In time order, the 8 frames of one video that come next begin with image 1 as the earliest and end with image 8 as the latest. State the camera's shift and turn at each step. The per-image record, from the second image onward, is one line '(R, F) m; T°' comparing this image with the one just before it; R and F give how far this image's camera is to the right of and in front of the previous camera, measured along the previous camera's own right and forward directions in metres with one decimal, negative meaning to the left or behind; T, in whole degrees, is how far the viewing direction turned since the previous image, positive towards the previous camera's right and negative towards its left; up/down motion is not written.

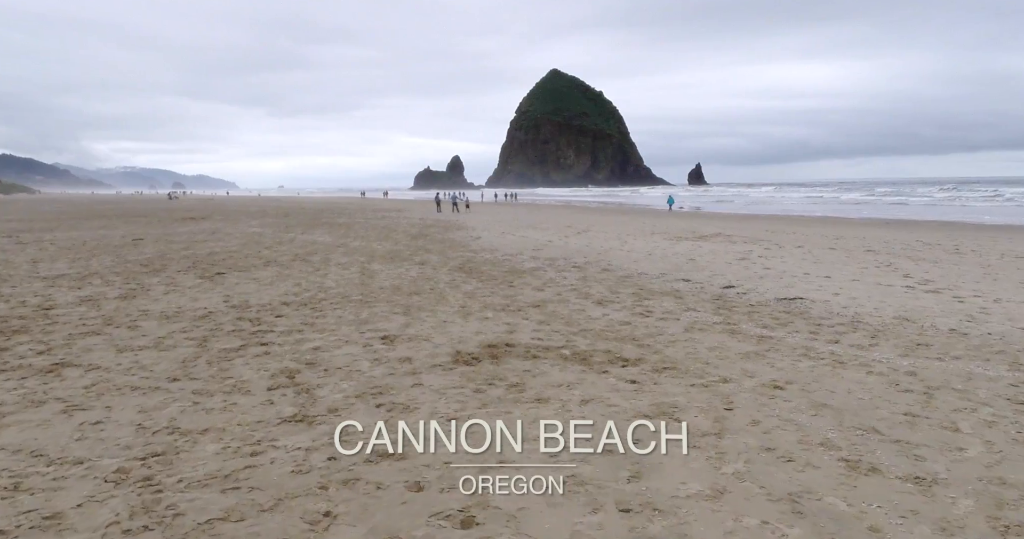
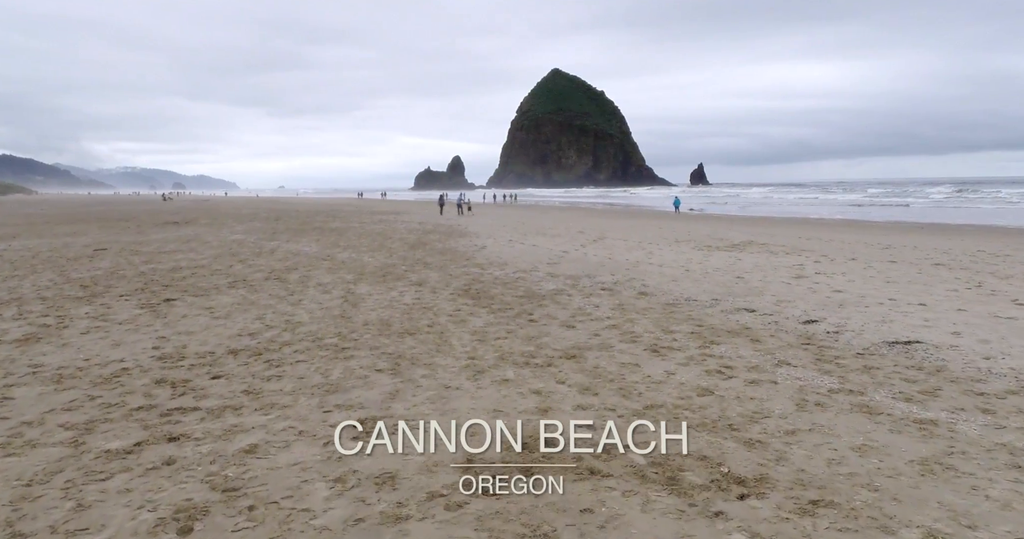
(-0.3, +2.4) m; 0°
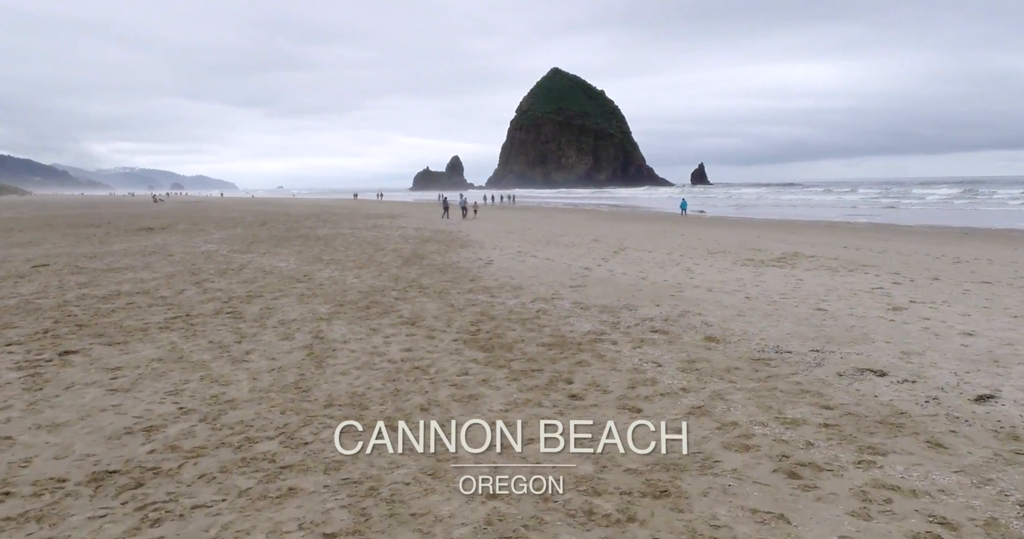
(-0.3, +2.7) m; 0°
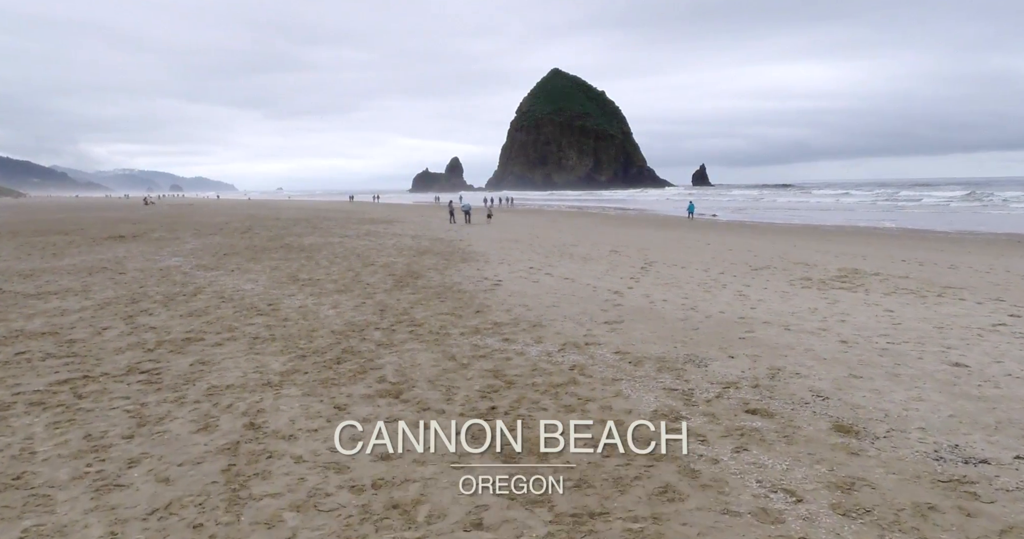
(-0.3, +2.7) m; 0°
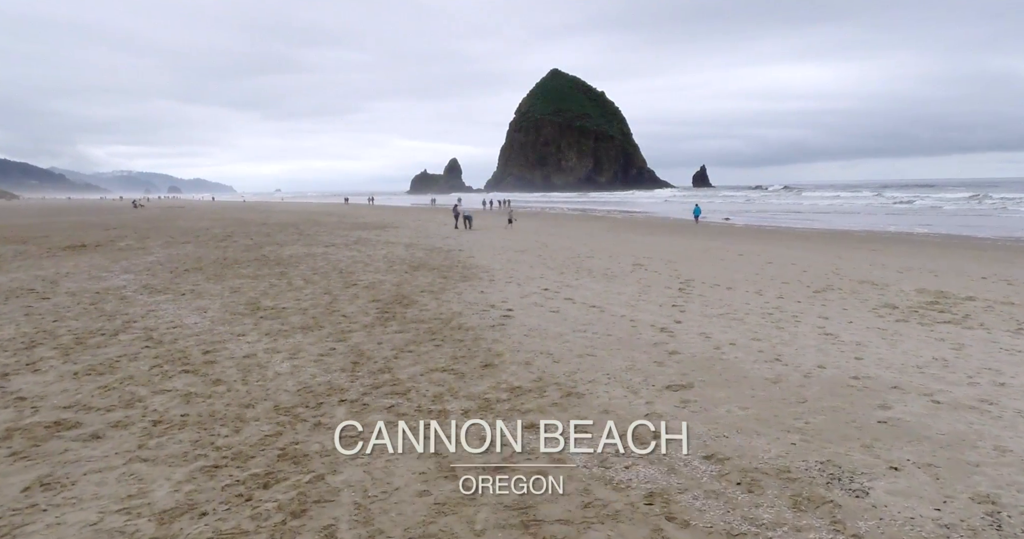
(-0.2, +2.8) m; 0°
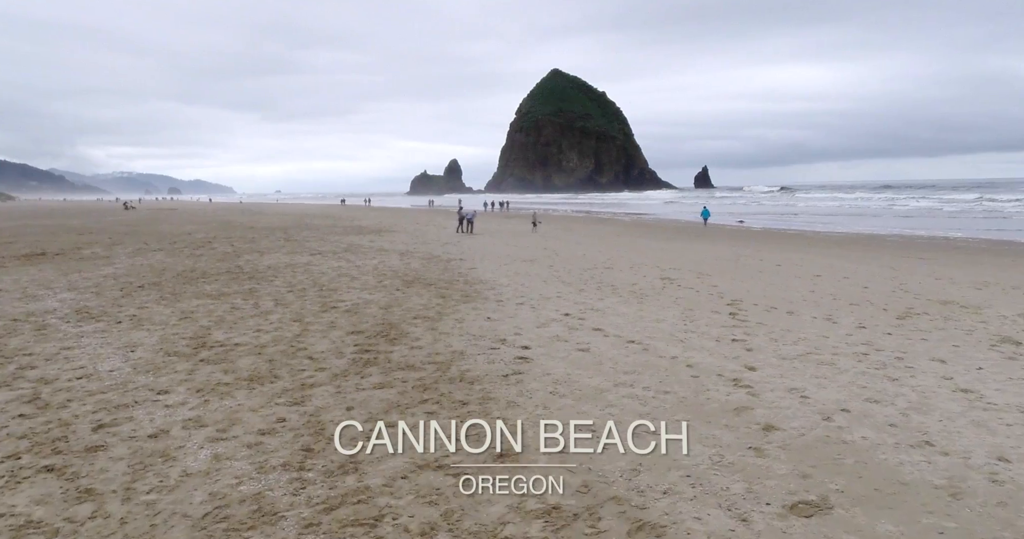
(-0.2, +2.5) m; 0°
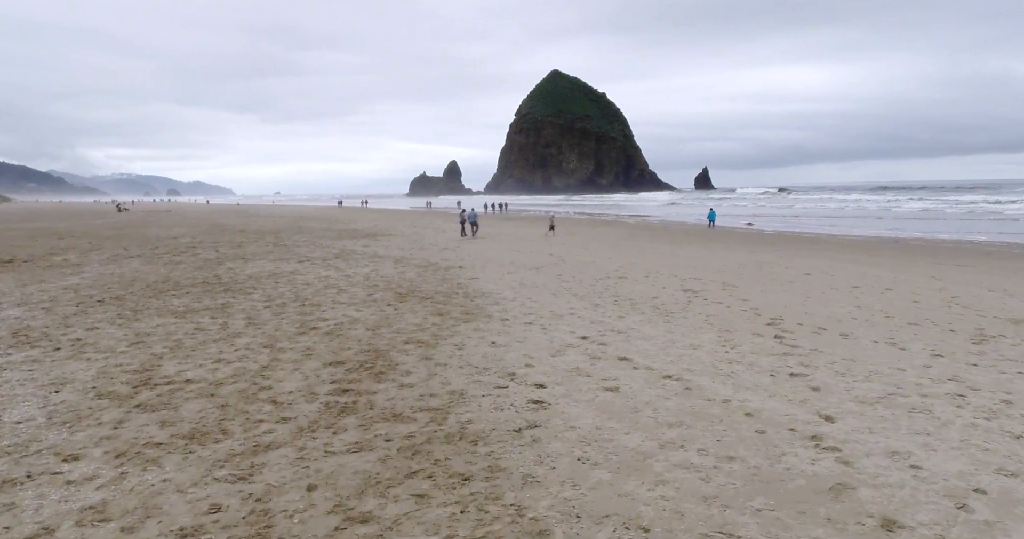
(-0.1, +1.6) m; 0°
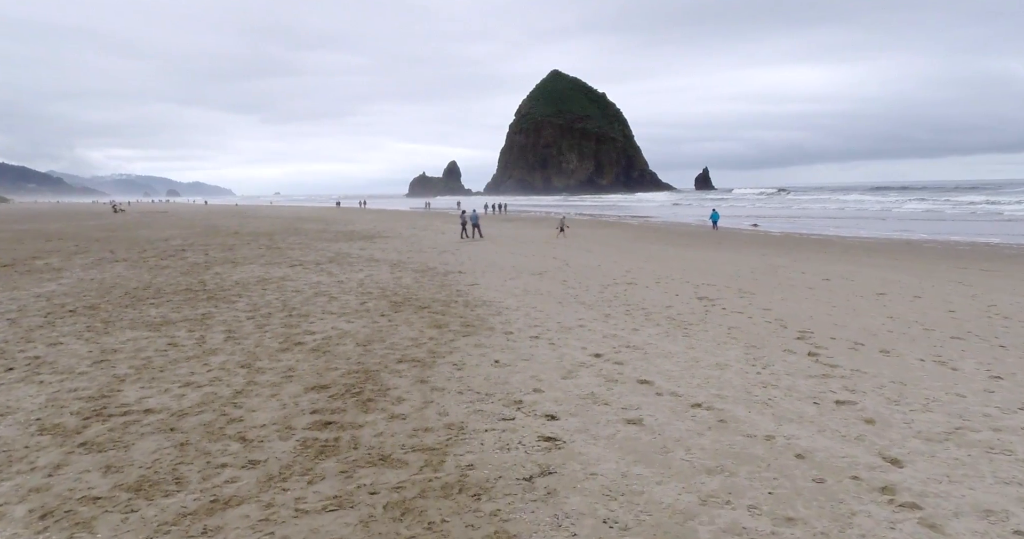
(-0.1, +1.0) m; 0°
